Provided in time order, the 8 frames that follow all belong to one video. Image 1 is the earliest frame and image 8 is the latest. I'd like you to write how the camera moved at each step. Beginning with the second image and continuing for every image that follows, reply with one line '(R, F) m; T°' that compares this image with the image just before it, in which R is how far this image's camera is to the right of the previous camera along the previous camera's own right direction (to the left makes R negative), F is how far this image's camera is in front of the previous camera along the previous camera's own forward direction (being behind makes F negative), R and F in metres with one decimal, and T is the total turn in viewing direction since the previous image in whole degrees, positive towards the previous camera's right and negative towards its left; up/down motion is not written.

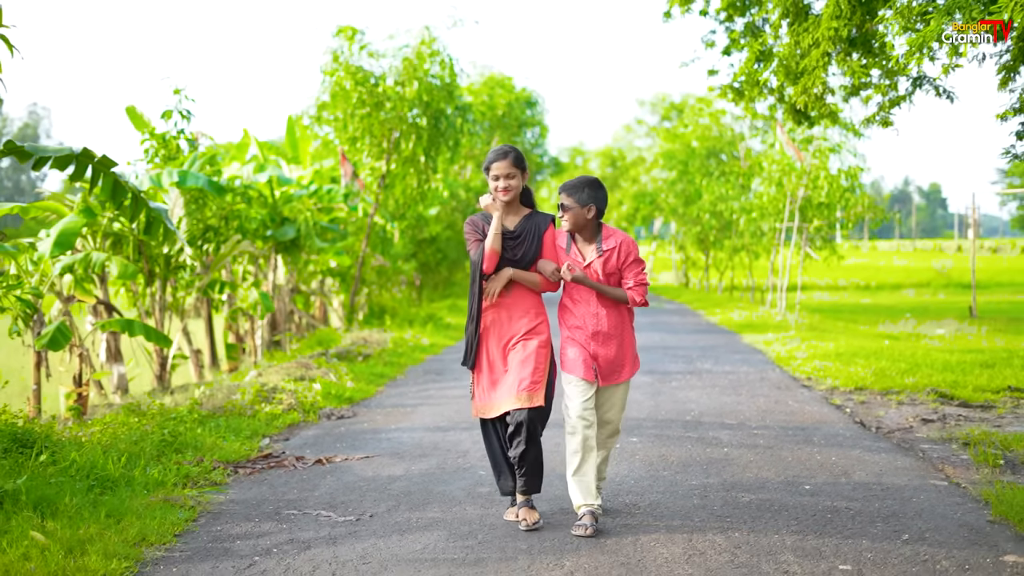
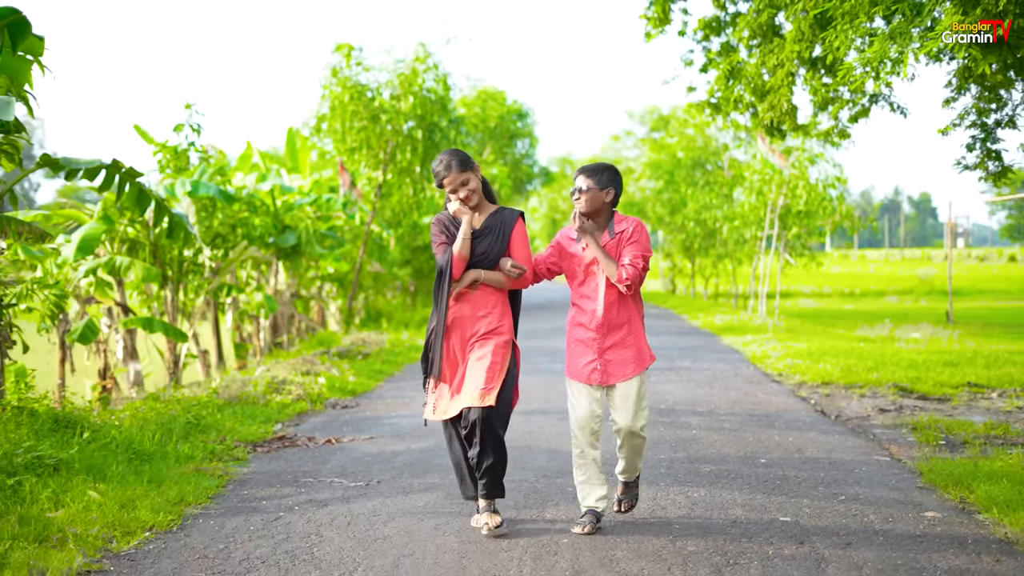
(0.0, -0.8) m; 0°
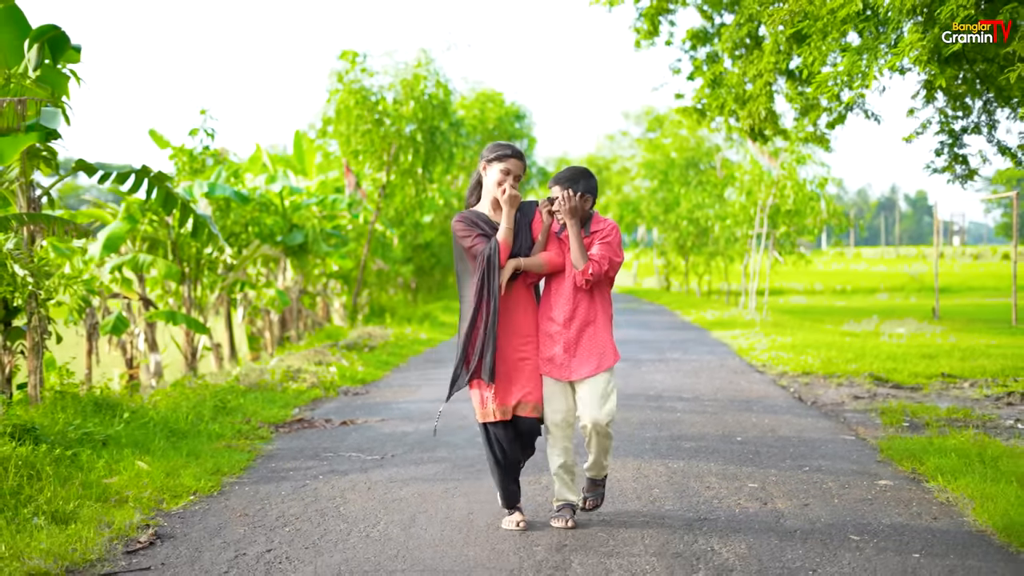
(0.0, -0.8) m; 0°
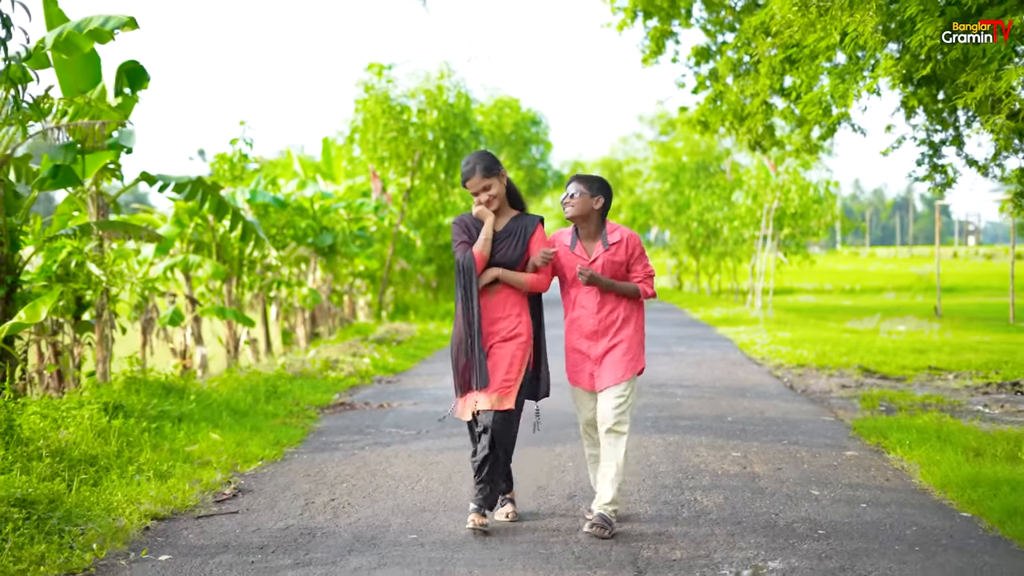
(0.0, -1.1) m; -1°
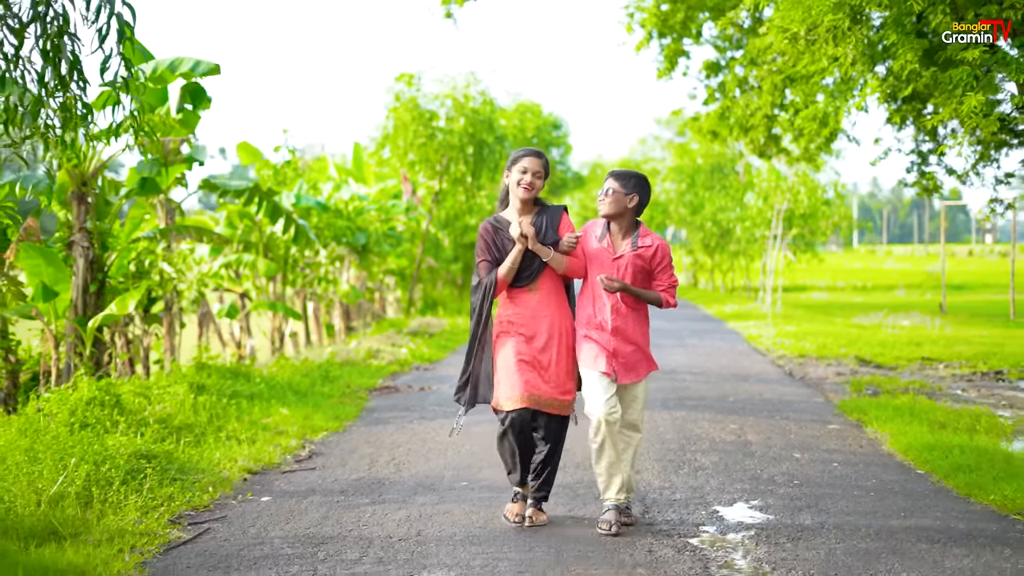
(-0.1, -1.2) m; -1°
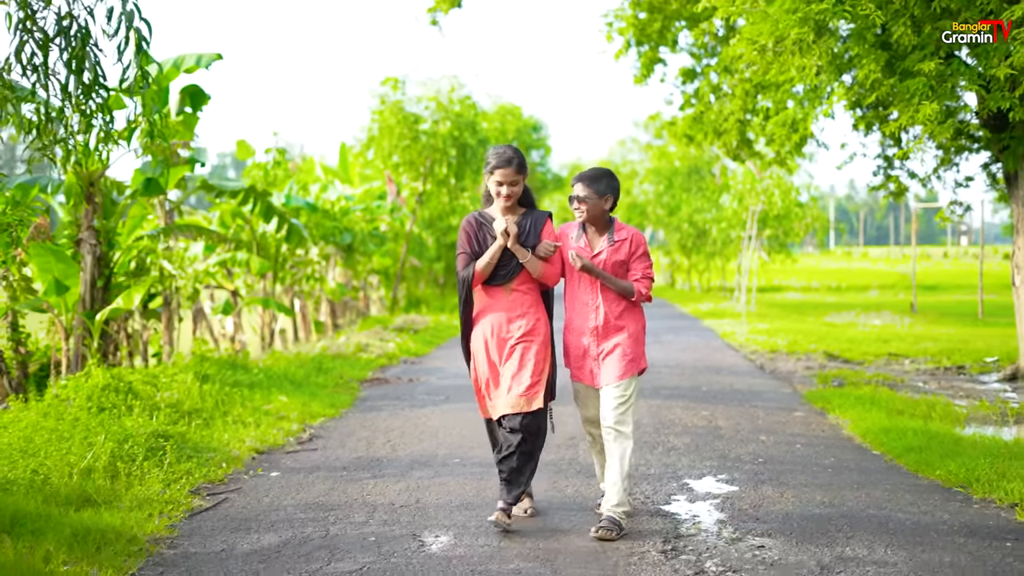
(0.0, -0.6) m; +1°
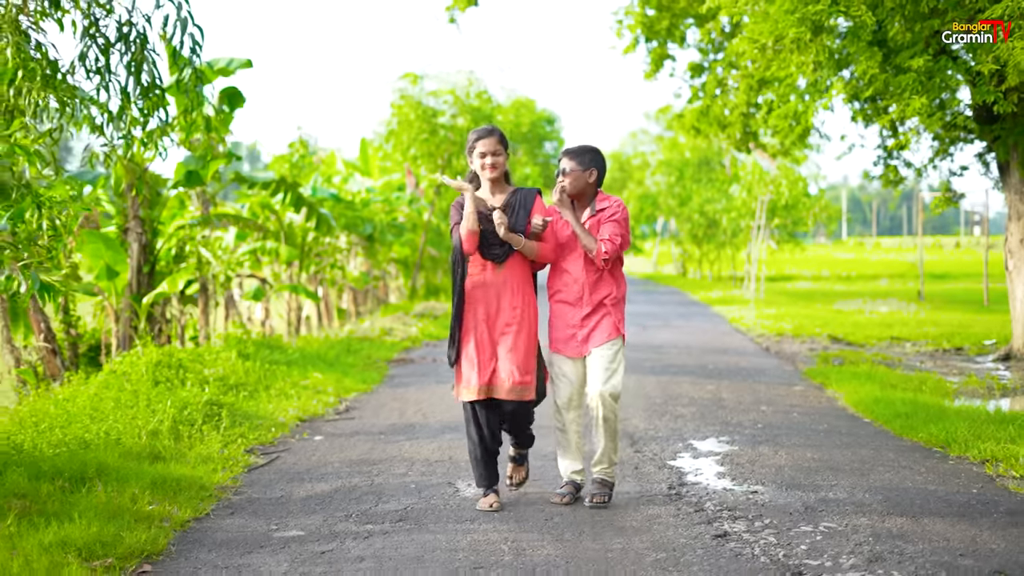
(0.0, -0.7) m; -1°
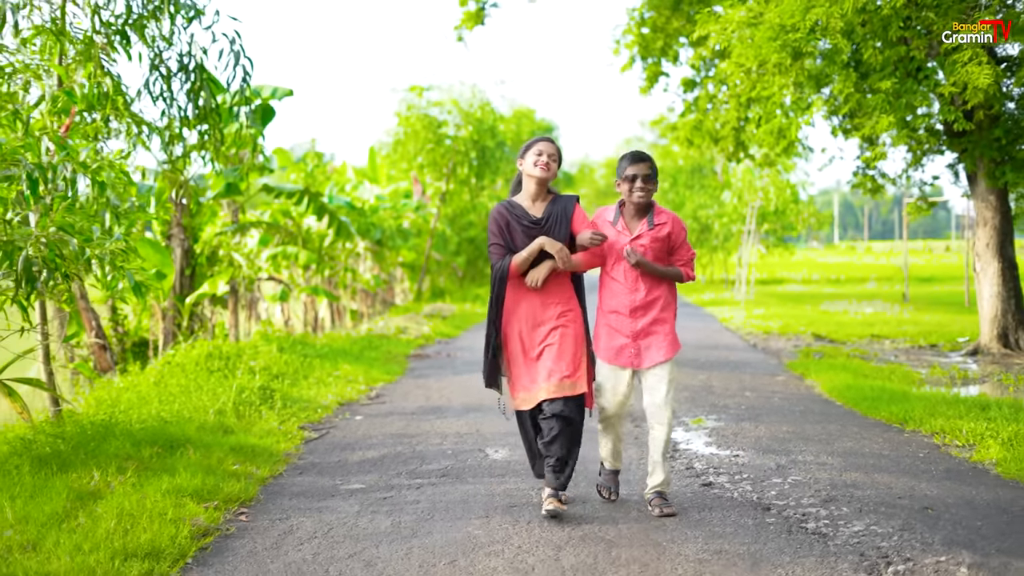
(-0.1, -1.1) m; 0°
